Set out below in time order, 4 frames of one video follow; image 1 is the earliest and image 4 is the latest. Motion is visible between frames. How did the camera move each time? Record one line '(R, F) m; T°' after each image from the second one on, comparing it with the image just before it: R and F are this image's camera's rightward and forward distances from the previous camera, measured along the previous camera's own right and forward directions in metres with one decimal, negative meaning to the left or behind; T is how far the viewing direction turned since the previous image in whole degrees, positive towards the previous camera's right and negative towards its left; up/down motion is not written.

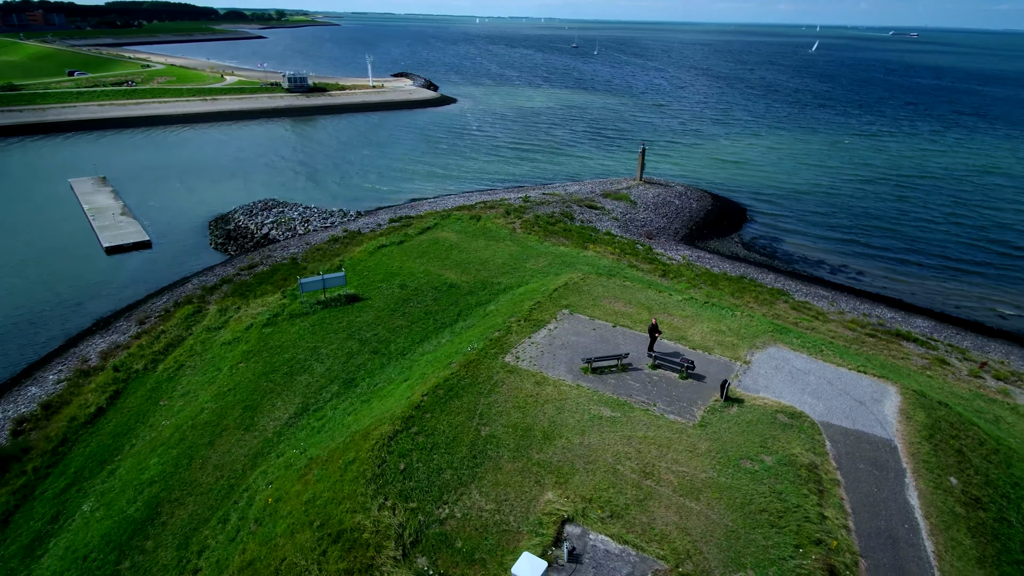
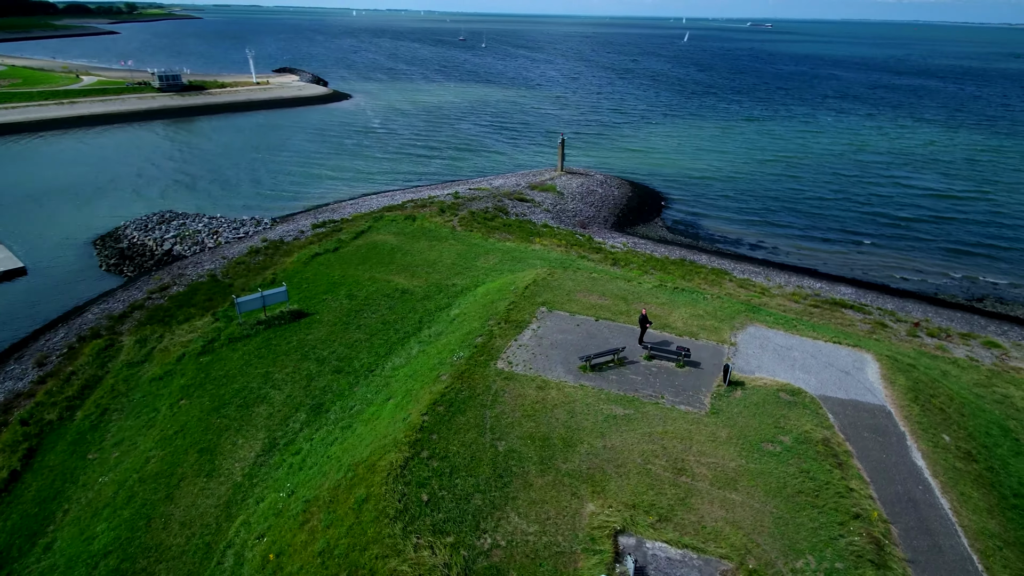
(-2.1, +1.0) m; +10°
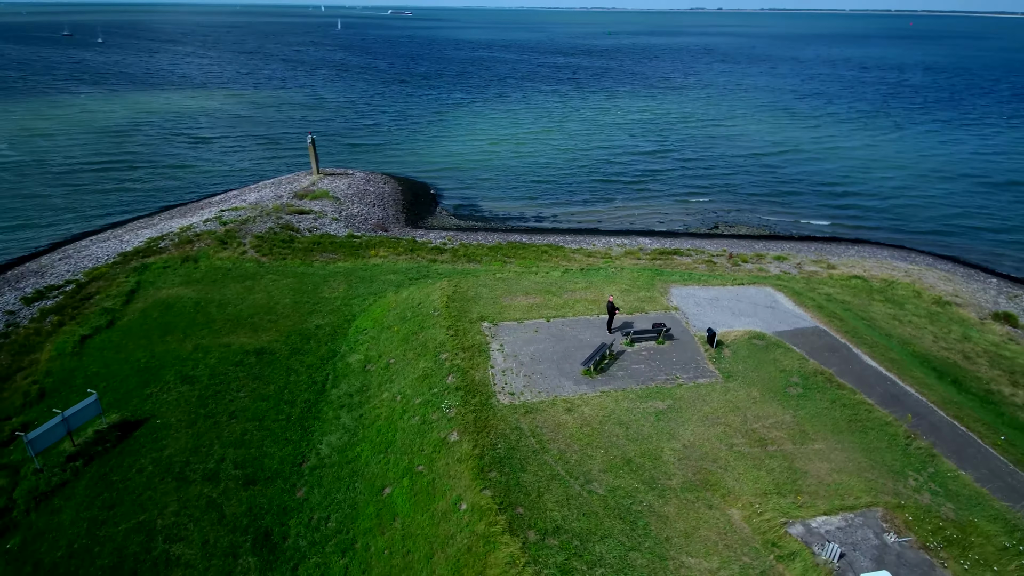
(-5.3, +3.4) m; +28°
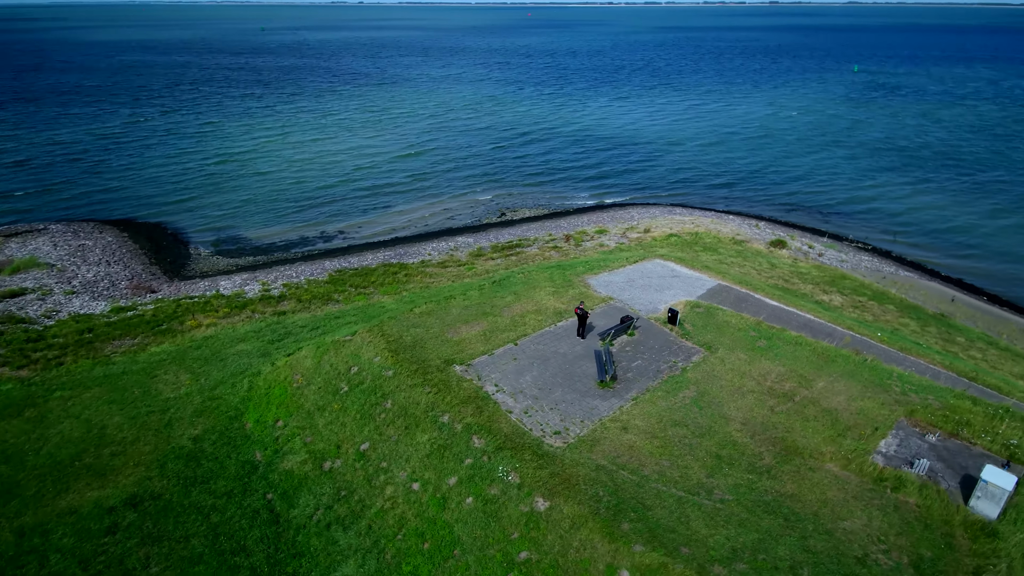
(-5.2, +2.7) m; +27°
